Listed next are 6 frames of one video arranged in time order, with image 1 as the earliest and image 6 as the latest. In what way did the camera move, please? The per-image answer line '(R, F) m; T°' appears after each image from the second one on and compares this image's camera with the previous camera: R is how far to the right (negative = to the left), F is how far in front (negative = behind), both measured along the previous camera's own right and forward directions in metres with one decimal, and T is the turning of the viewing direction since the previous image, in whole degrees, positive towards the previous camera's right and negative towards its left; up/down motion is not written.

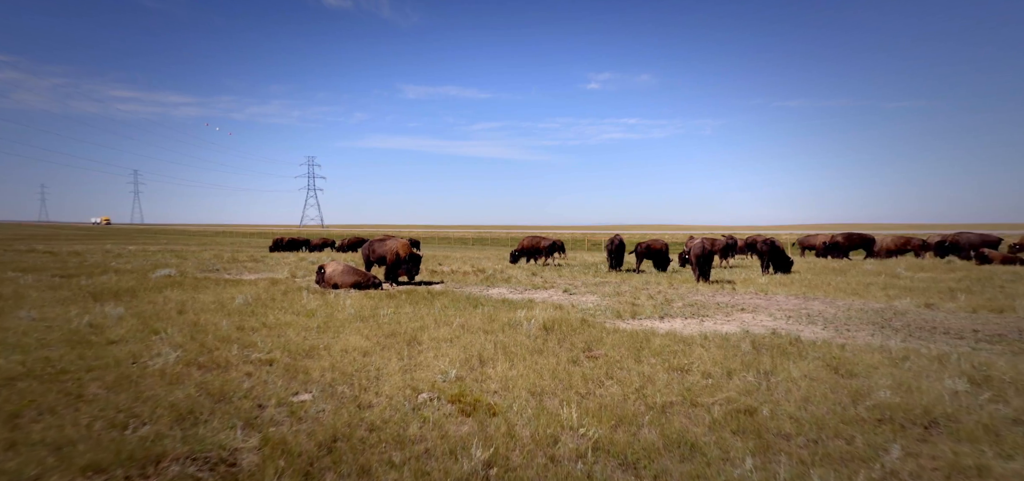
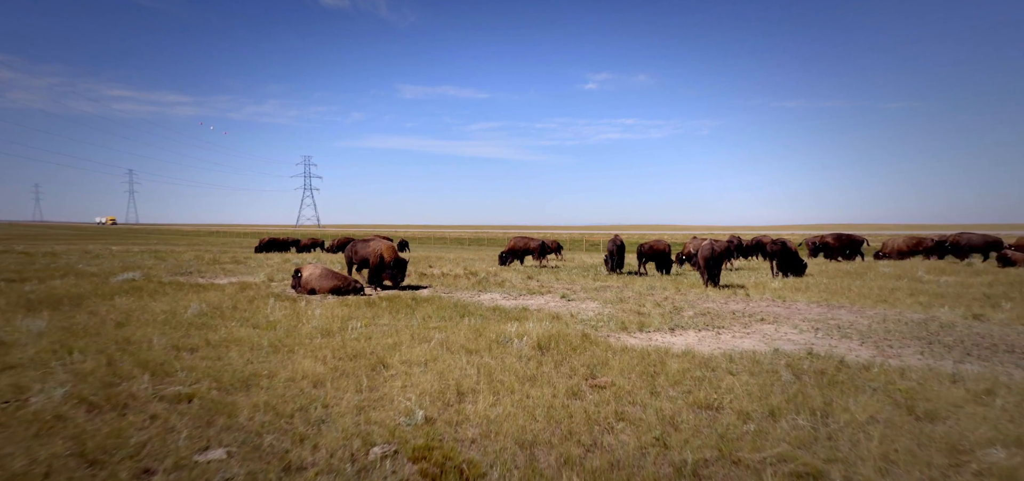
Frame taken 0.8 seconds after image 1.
(+0.1, +1.5) m; 0°
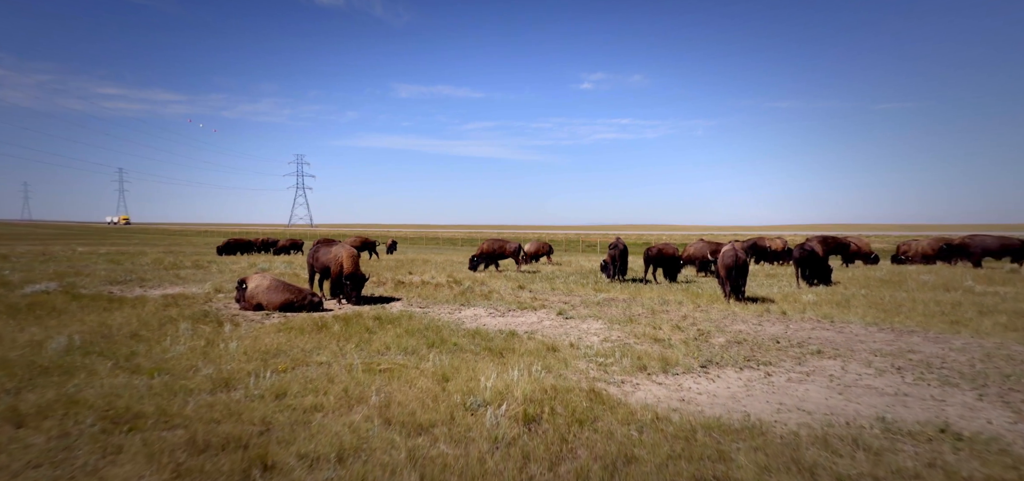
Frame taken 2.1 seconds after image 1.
(+0.2, +2.8) m; +1°
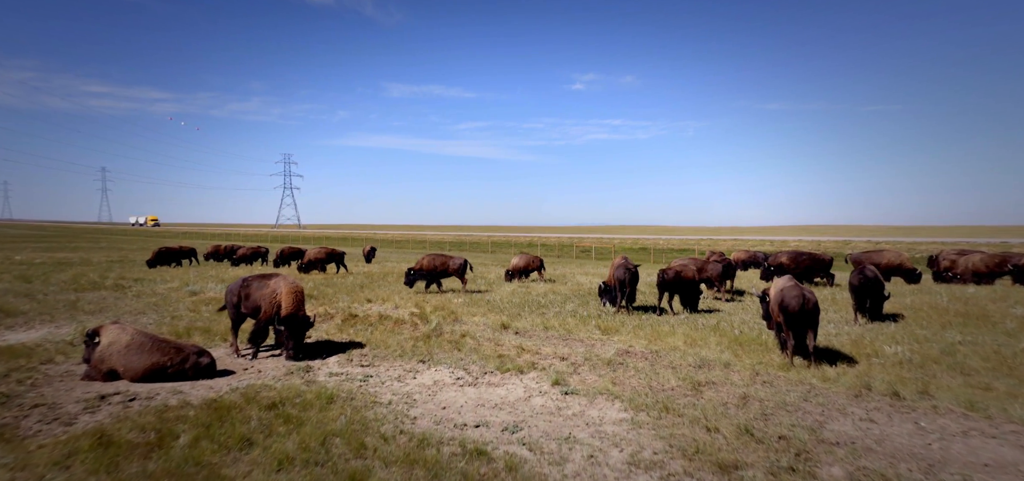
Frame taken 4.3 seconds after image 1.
(+0.3, +4.4) m; +1°
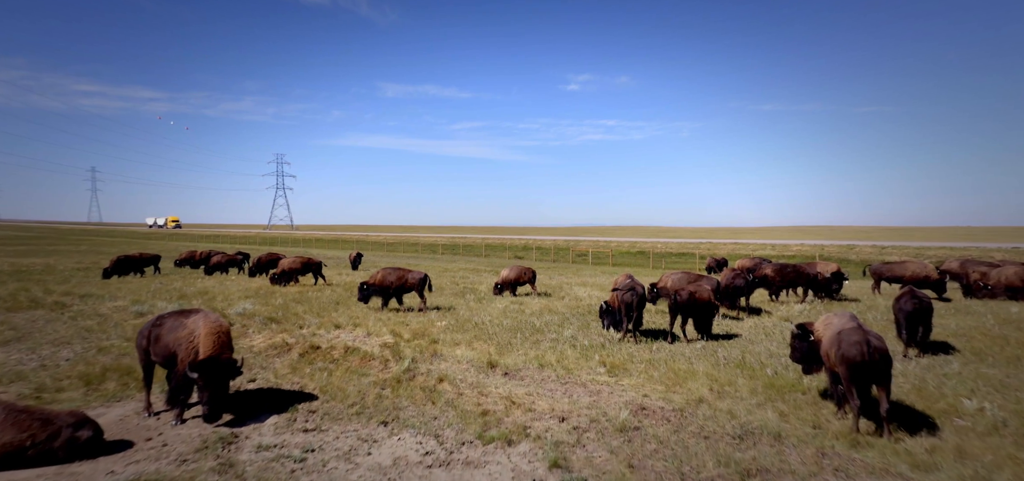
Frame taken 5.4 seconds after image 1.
(+0.2, +2.4) m; +1°
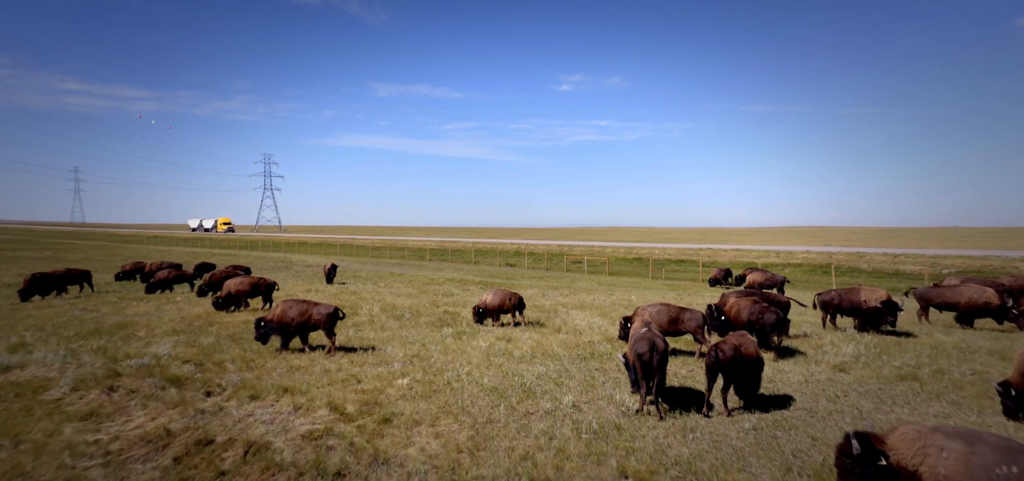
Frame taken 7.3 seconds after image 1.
(+0.3, +4.2) m; +1°
